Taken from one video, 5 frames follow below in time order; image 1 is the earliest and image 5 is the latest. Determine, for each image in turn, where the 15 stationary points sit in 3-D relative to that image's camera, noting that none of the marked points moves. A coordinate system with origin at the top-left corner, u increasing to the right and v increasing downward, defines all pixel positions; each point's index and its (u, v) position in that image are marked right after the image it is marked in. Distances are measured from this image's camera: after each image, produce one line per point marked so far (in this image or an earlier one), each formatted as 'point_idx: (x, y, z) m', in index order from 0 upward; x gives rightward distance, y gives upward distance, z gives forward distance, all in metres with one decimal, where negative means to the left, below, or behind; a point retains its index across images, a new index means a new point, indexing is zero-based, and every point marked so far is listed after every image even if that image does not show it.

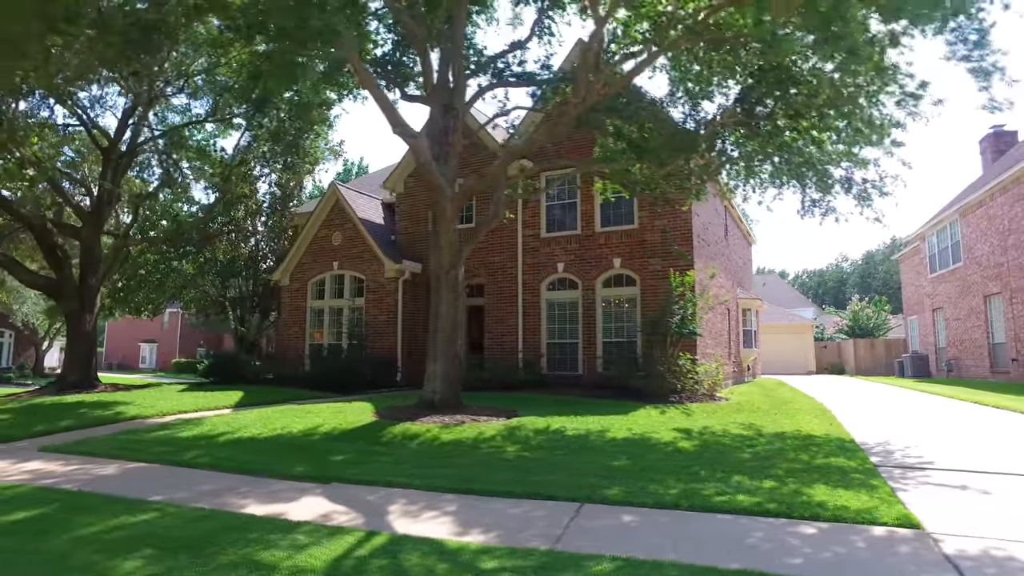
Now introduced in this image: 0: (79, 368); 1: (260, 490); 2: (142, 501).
0: (-12.0, -2.2, +17.3) m
1: (-3.1, -2.5, +7.6) m
2: (-4.1, -2.4, +6.9) m
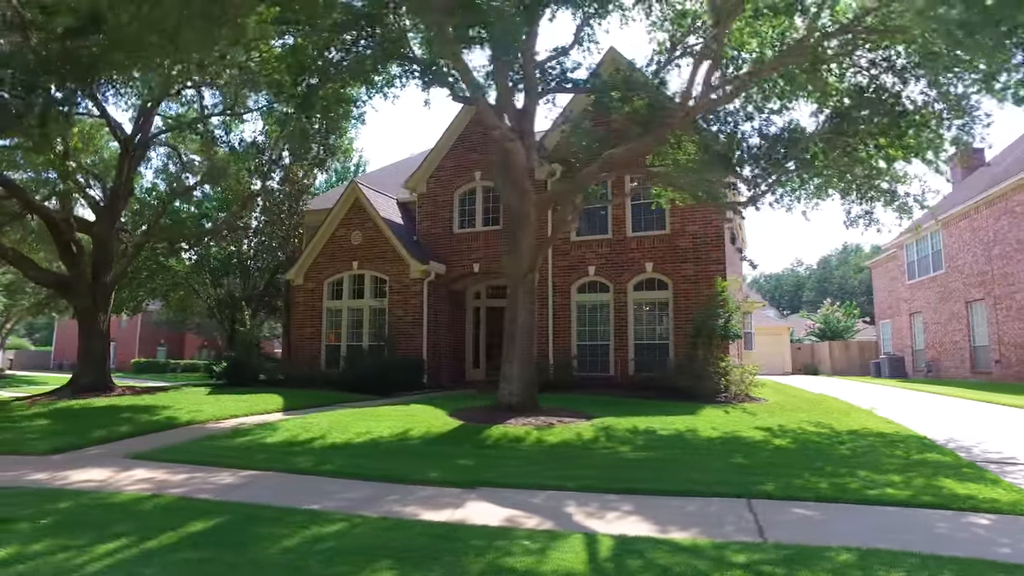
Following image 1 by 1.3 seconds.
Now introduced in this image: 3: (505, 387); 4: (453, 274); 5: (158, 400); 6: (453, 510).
0: (-11.0, -2.1, +16.4) m
1: (-1.2, -2.6, +7.6) m
2: (-2.2, -2.4, +6.8) m
3: (-0.1, -1.9, +12.1) m
4: (-1.9, +0.4, +19.8) m
5: (-8.3, -2.6, +14.6) m
6: (-0.6, -2.5, +7.1) m
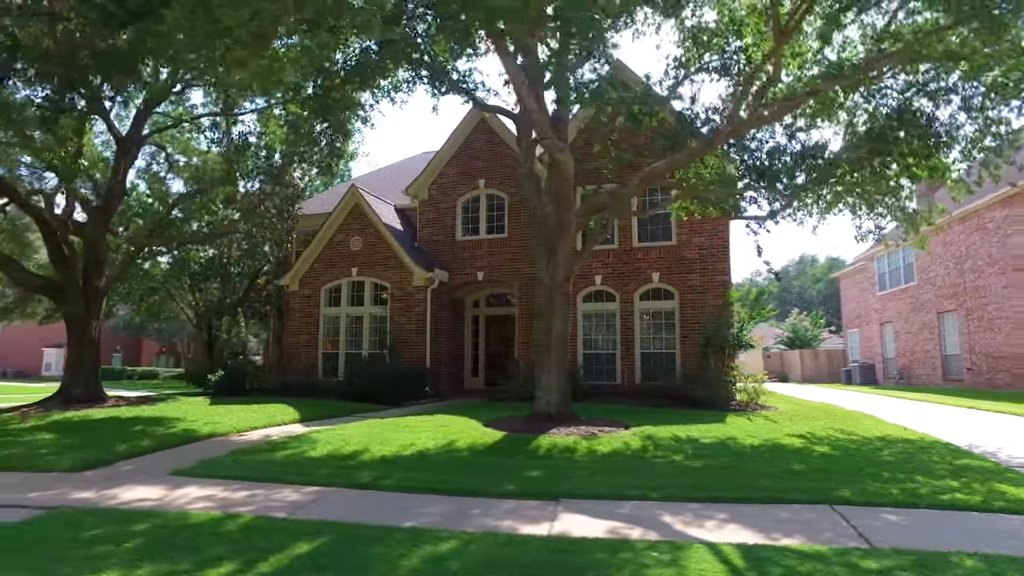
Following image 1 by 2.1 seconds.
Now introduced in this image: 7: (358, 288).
0: (-10.6, -2.3, +15.6) m
1: (-0.2, -2.7, +7.5) m
2: (-1.1, -2.5, +6.7) m
3: (+0.6, -2.1, +12.1) m
4: (-1.8, +0.2, +19.6) m
5: (-7.8, -2.8, +14.0) m
6: (+0.4, -2.6, +7.0) m
7: (-4.9, 0.0, +19.9) m
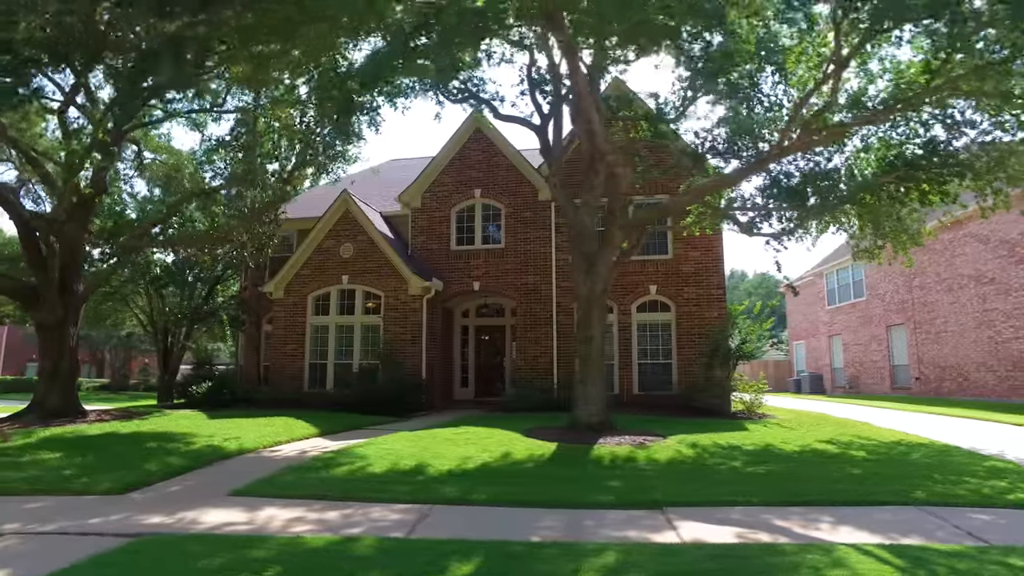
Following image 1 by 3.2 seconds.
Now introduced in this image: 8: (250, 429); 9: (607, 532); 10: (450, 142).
0: (-10.2, -2.4, +14.2) m
1: (+1.2, -2.8, +7.5) m
2: (+0.4, -2.6, +6.6) m
3: (+1.3, -2.3, +12.1) m
4: (-1.9, -0.1, +19.4) m
5: (-7.2, -2.9, +12.9) m
6: (+1.8, -2.8, +7.1) m
7: (-5.0, -0.3, +19.3) m
8: (-5.4, -2.9, +12.9) m
9: (+1.1, -2.8, +7.2) m
10: (-2.0, +4.6, +19.9) m
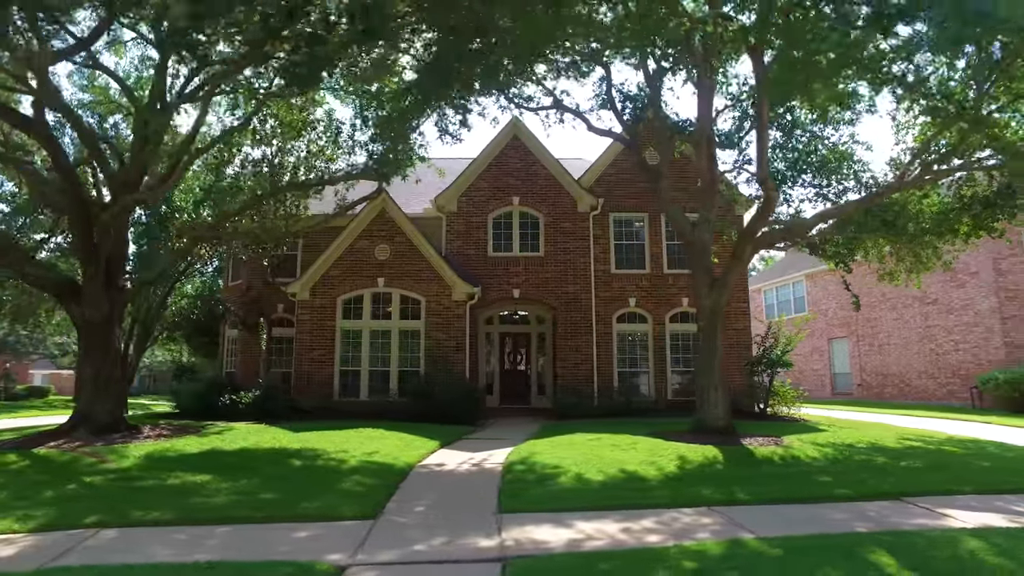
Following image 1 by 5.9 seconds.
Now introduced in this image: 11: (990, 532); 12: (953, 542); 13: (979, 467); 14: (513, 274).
0: (-7.7, -2.3, +12.1) m
1: (+4.9, -3.0, +8.1) m
2: (+4.4, -2.8, +7.1) m
3: (+4.0, -2.5, +12.7) m
4: (-0.7, -0.3, +19.1) m
5: (-4.5, -2.8, +11.5) m
6: (+5.6, -2.9, +7.9) m
7: (-3.8, -0.4, +18.2) m
8: (-2.7, -2.9, +11.9) m
9: (+4.9, -2.9, +7.8) m
10: (-0.8, +4.4, +19.6) m
11: (+5.3, -2.8, +7.0) m
12: (+4.7, -2.7, +6.7) m
13: (+8.1, -3.1, +10.8) m
14: (0.0, +0.5, +19.2) m
